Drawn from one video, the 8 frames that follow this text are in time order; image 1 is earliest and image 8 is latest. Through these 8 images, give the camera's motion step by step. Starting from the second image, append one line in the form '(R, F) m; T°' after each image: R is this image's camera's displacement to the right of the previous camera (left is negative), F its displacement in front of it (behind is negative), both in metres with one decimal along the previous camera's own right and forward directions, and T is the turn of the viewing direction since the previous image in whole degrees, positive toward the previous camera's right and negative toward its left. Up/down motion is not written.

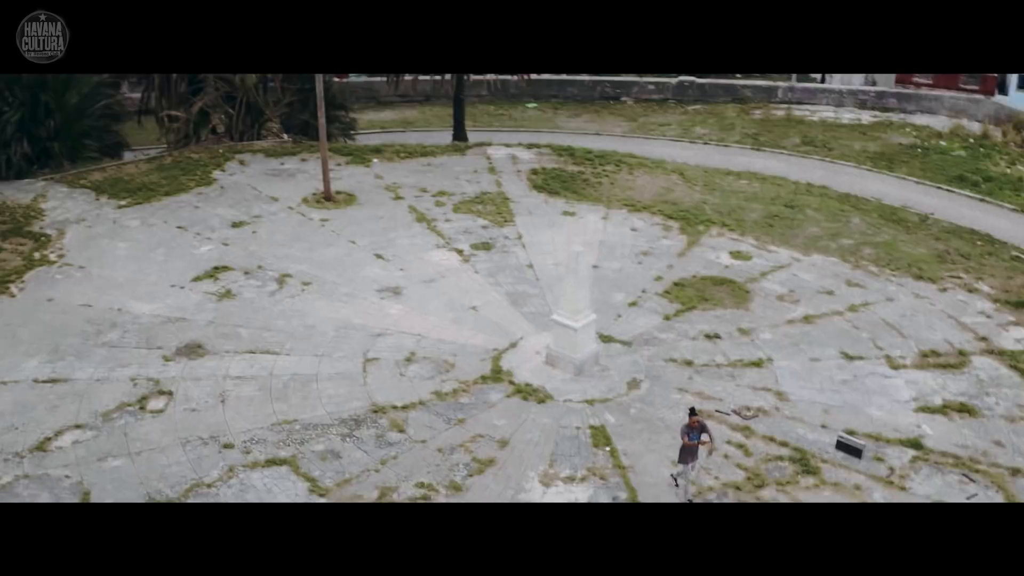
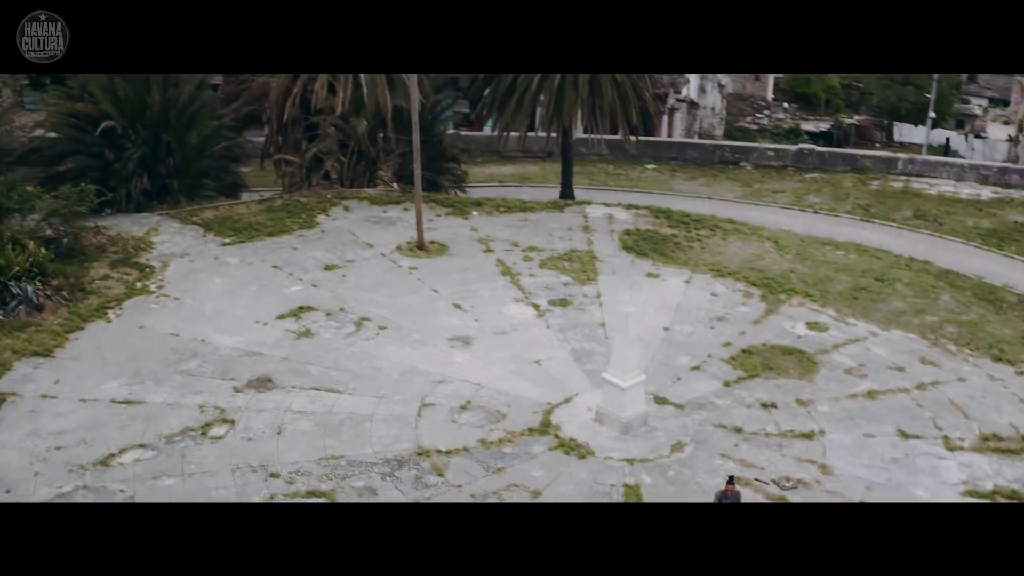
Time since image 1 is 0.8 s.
(+1.2, -0.4) m; -8°
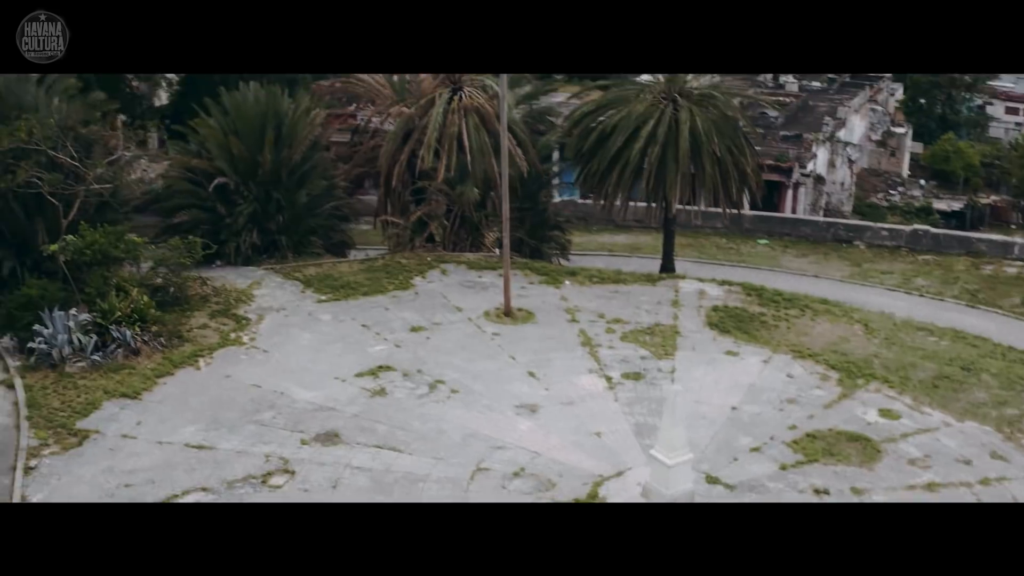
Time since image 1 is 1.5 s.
(+1.2, -0.3) m; -7°
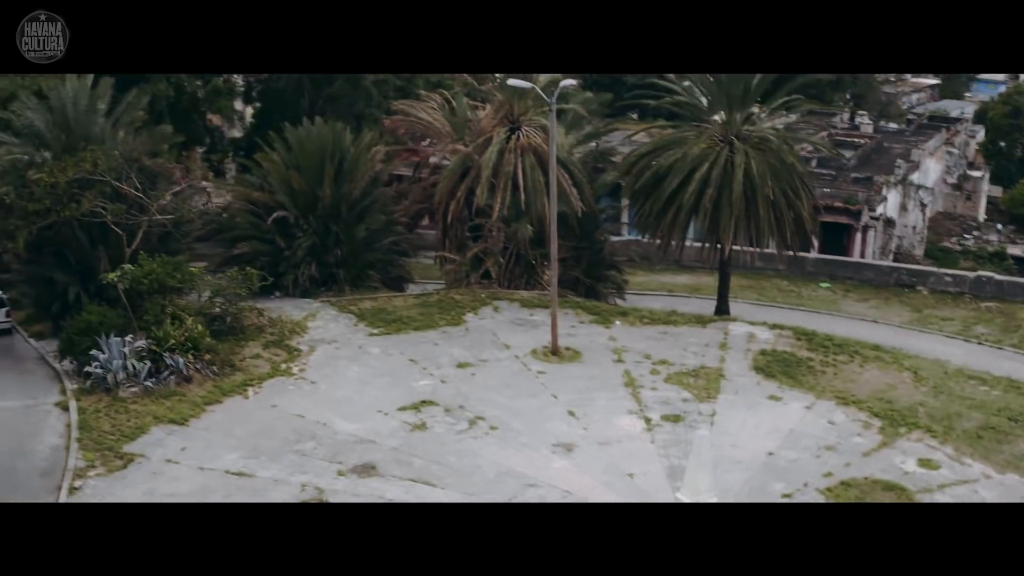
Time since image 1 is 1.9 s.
(+0.7, -0.2) m; -4°
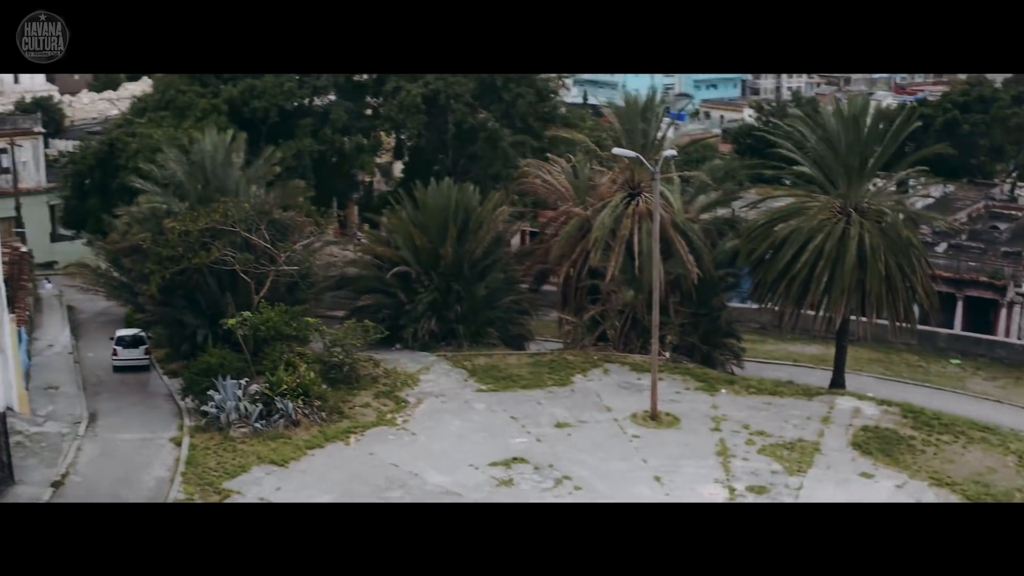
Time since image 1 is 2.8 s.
(+1.4, -0.3) m; -9°
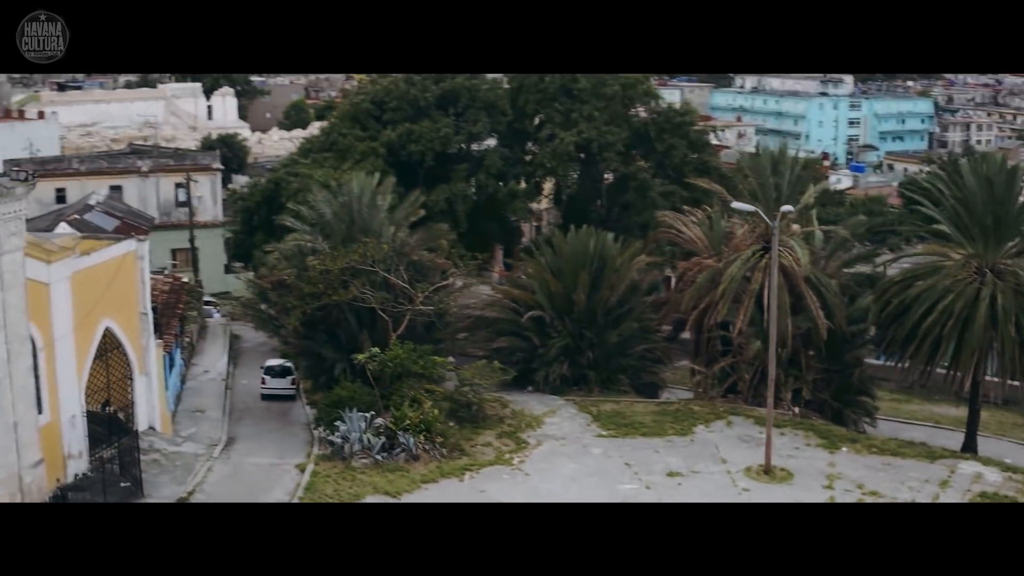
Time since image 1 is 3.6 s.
(+1.5, -0.3) m; -9°
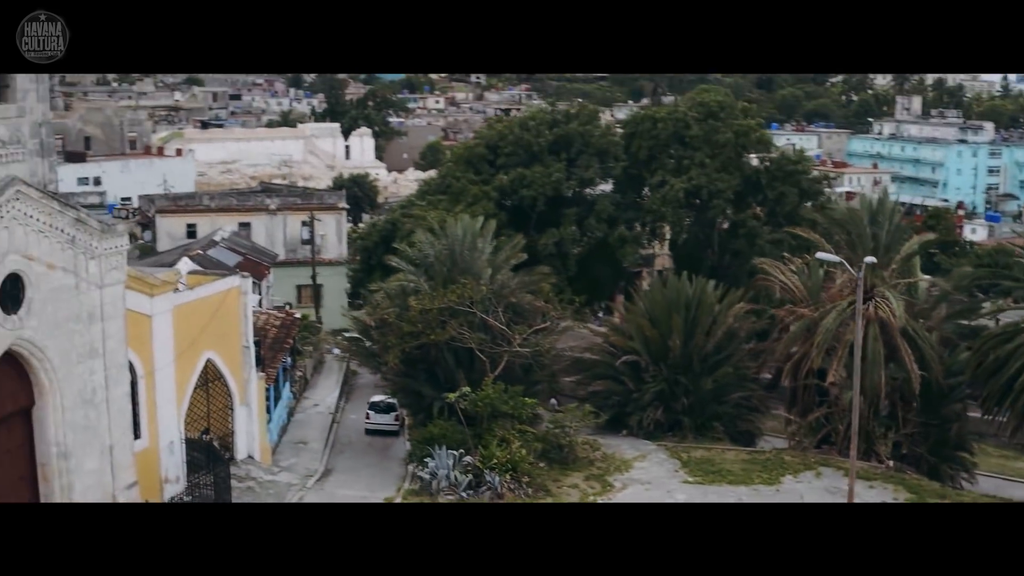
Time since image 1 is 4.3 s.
(+1.2, -0.2) m; -7°
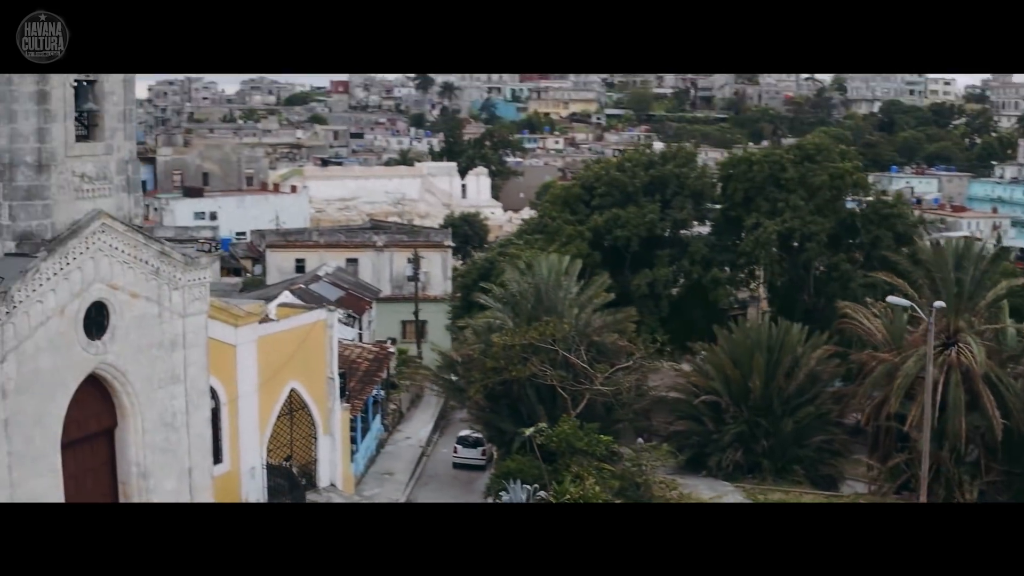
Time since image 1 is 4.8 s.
(+1.2, -0.2) m; -7°
